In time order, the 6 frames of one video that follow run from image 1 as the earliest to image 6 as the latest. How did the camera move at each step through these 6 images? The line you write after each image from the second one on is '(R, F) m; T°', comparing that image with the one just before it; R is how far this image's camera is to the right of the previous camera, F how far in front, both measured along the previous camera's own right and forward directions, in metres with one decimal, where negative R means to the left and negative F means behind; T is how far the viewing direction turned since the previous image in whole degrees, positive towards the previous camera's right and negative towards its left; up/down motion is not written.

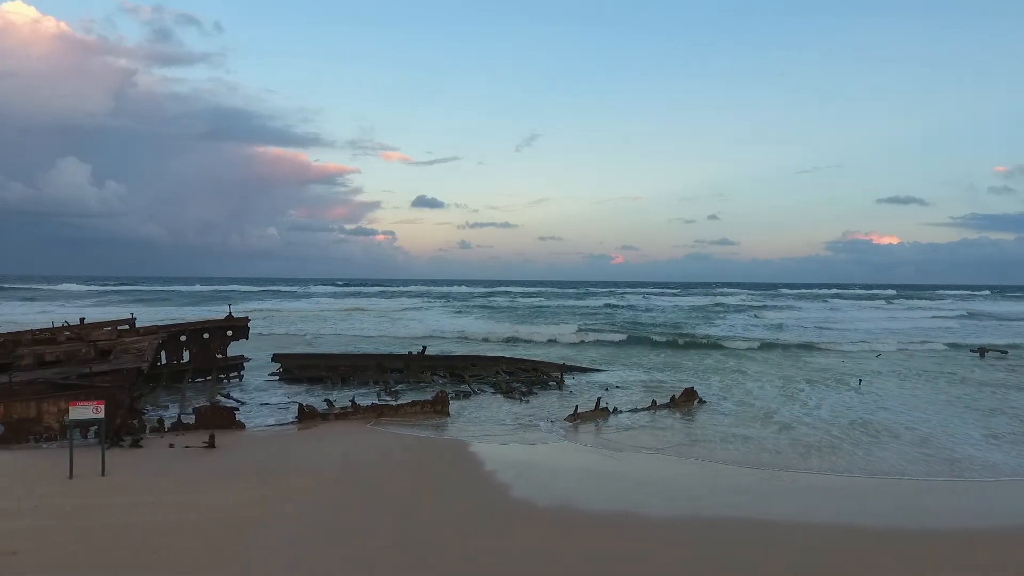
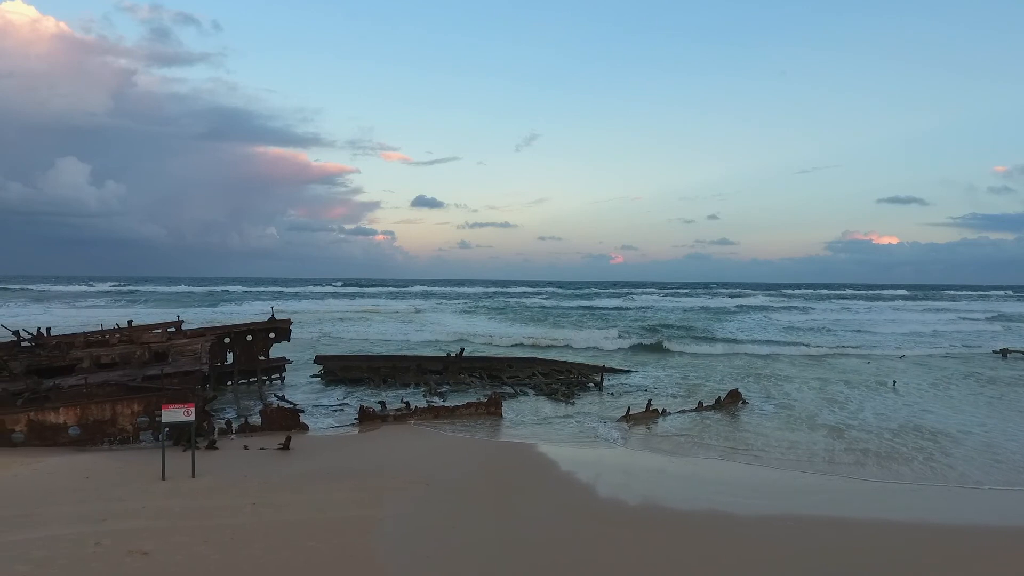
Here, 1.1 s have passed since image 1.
(-0.9, -0.1) m; 0°
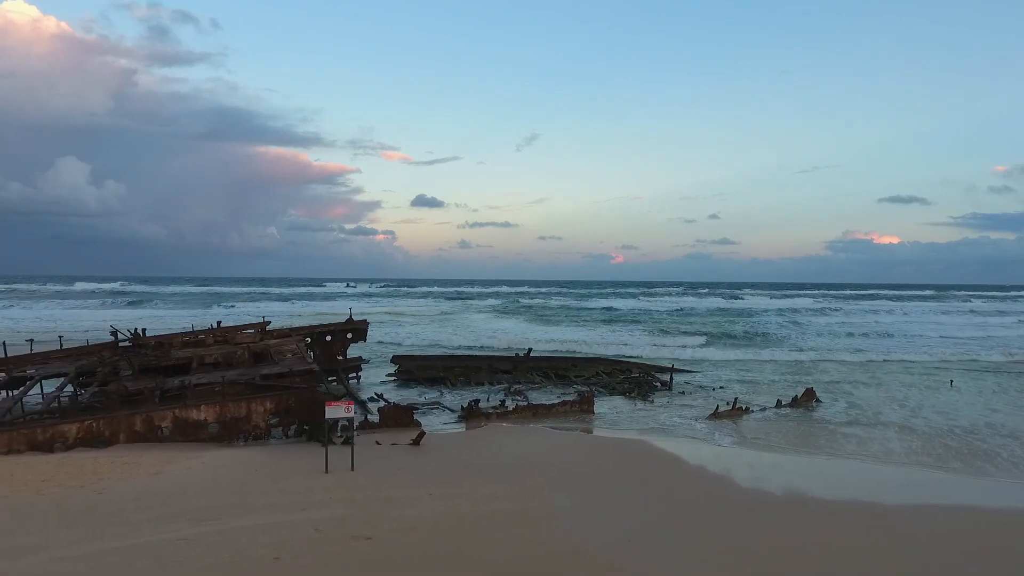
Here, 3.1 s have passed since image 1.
(-1.5, -0.4) m; 0°
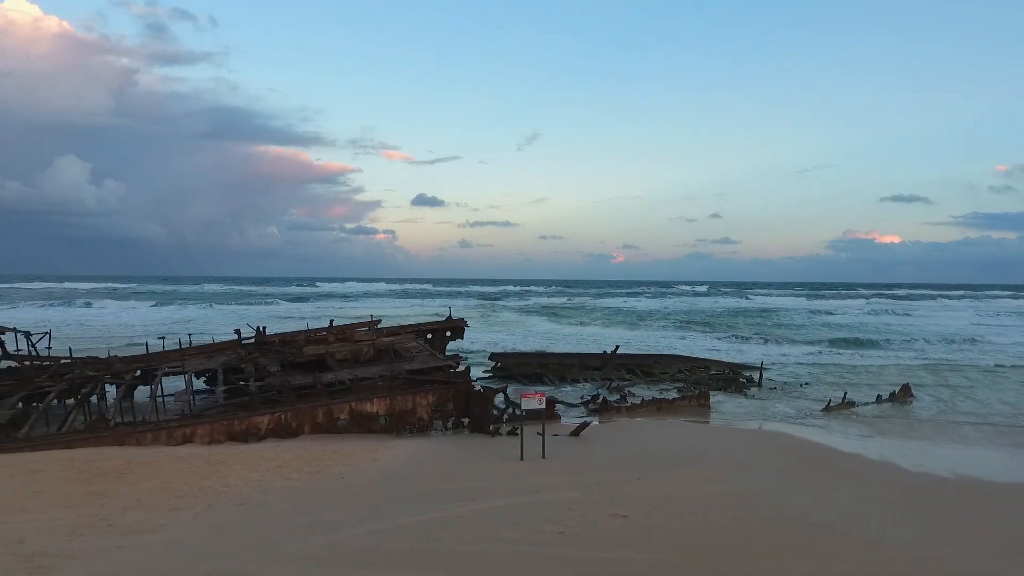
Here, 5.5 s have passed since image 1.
(-2.1, -0.5) m; 0°
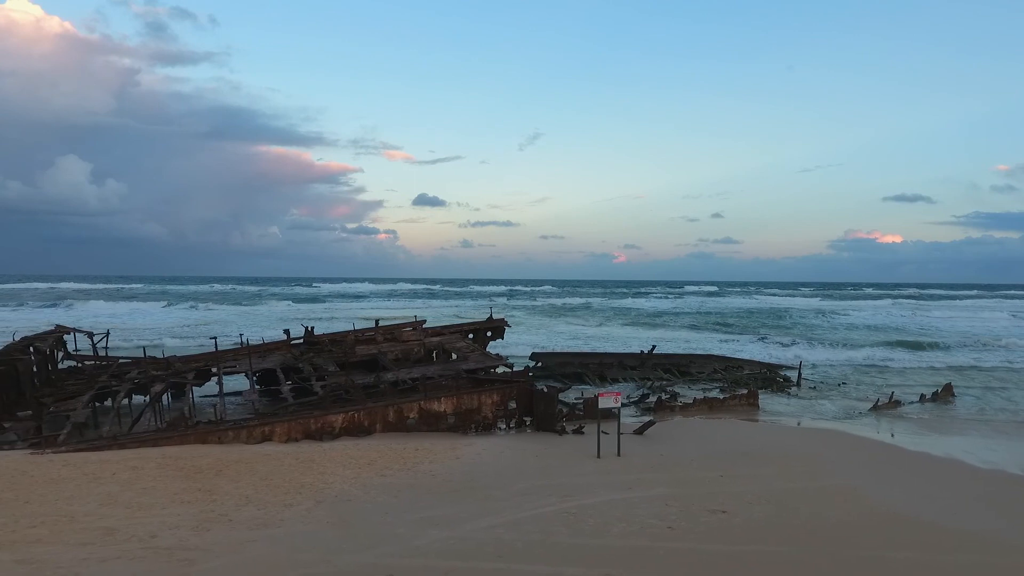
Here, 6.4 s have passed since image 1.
(-0.9, -0.1) m; 0°
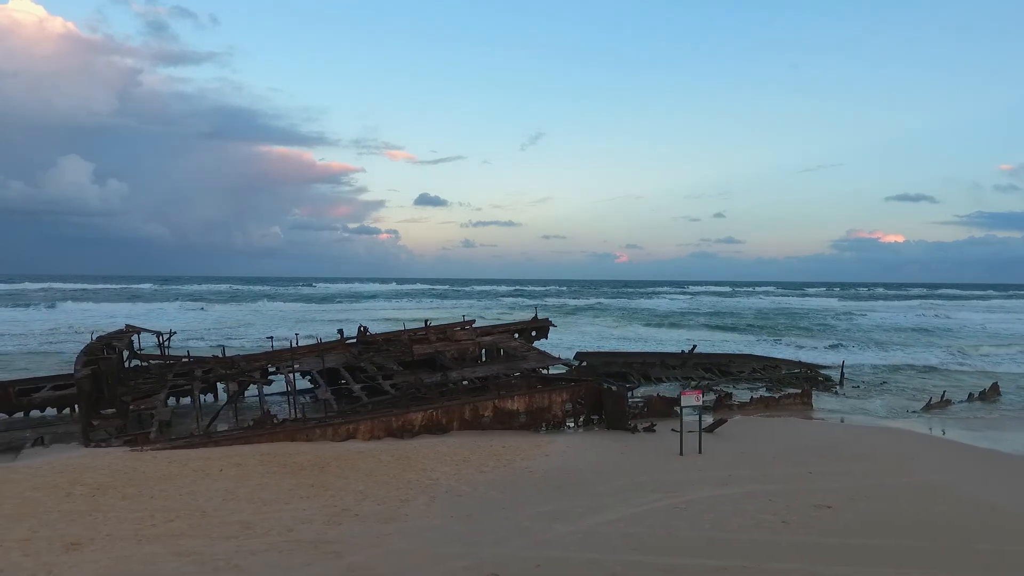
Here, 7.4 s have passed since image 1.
(-1.0, -0.2) m; 0°
